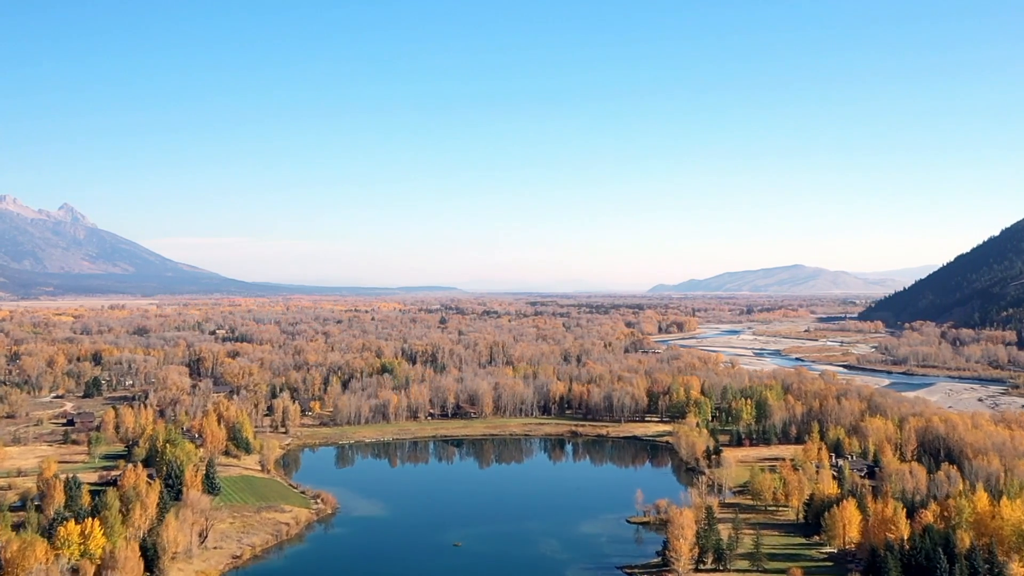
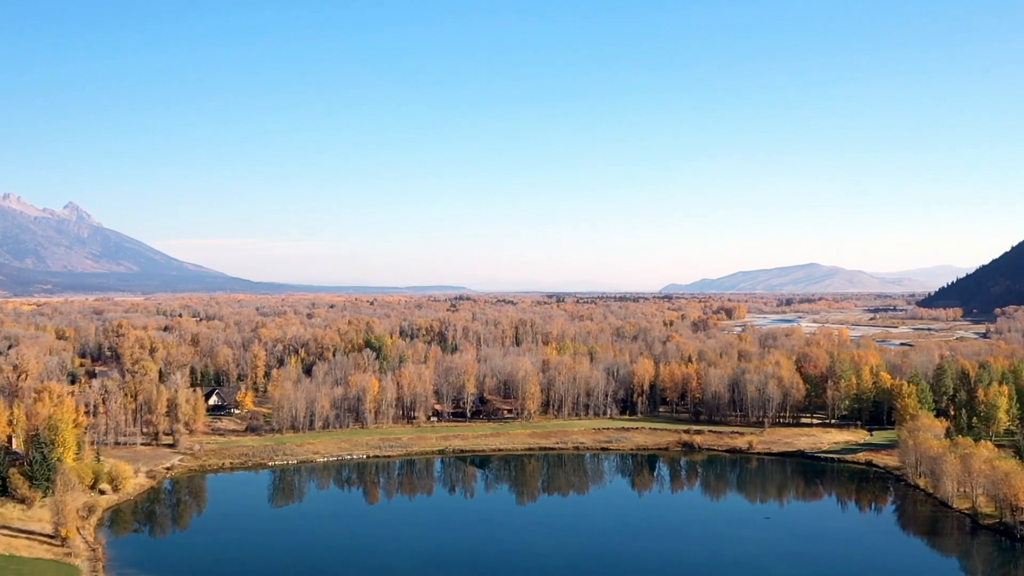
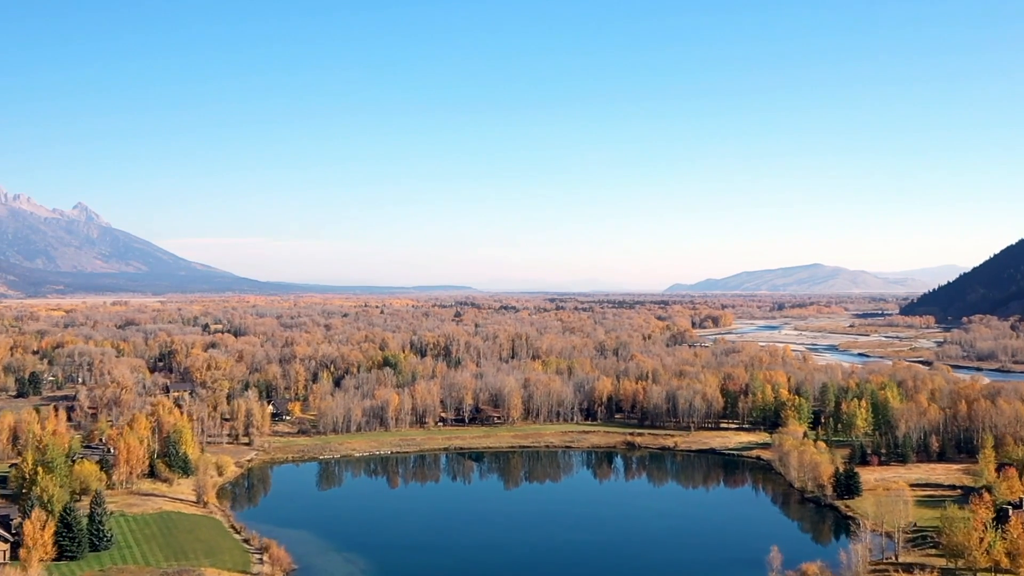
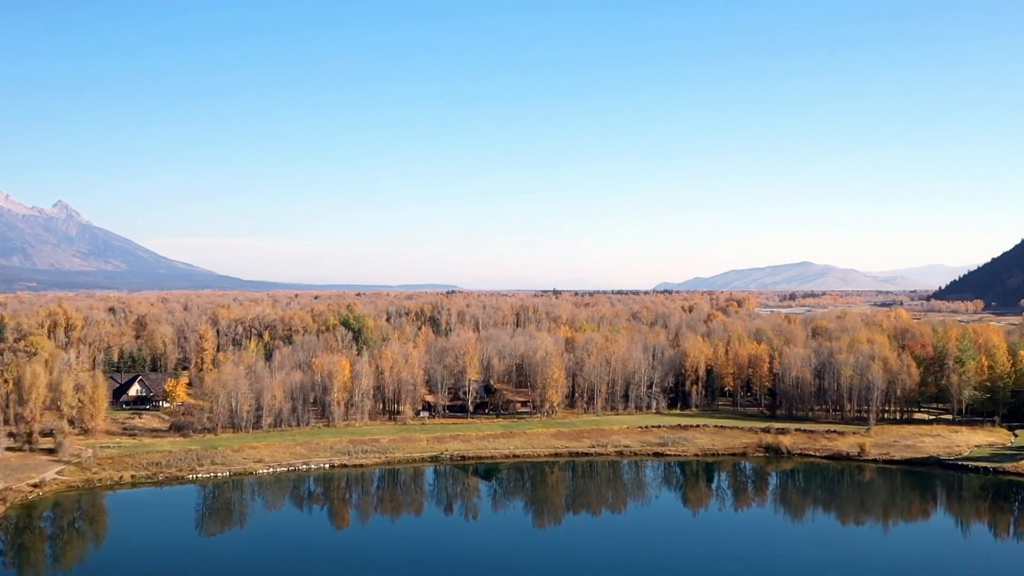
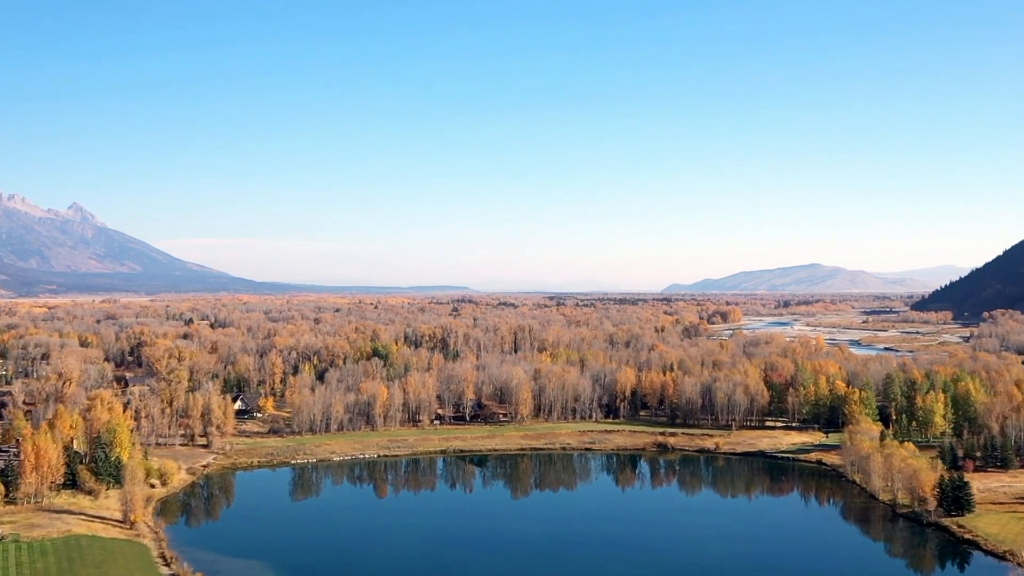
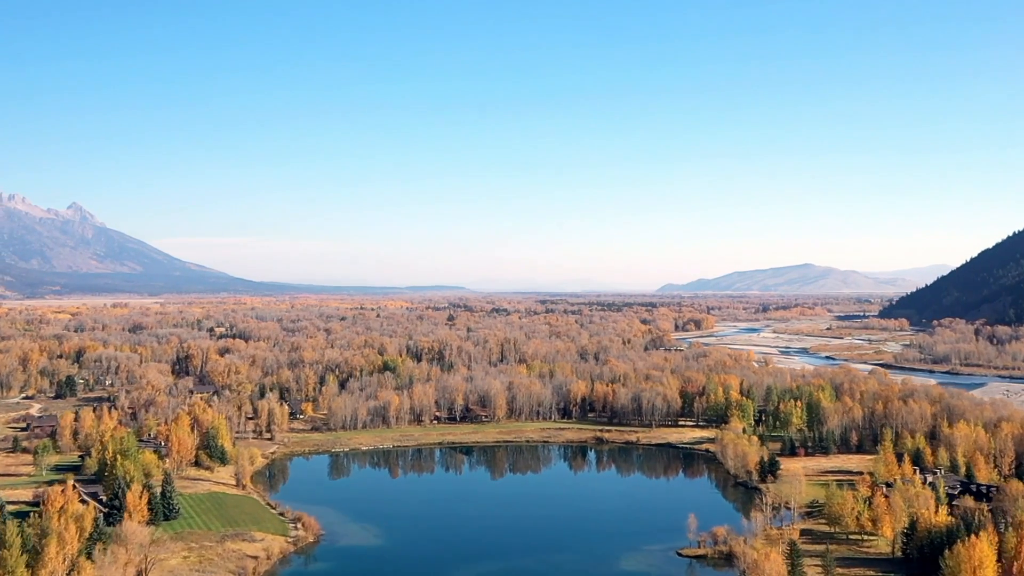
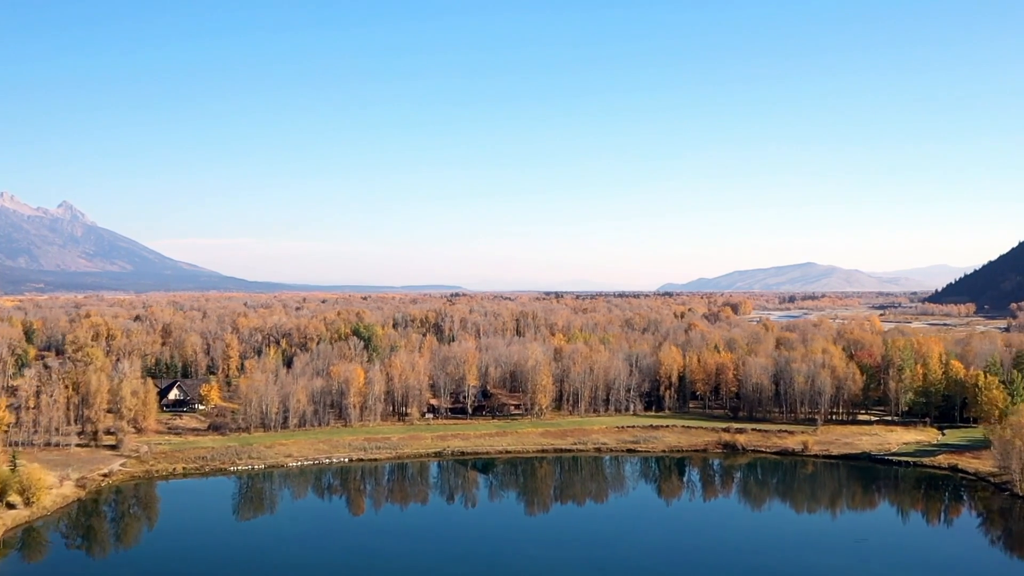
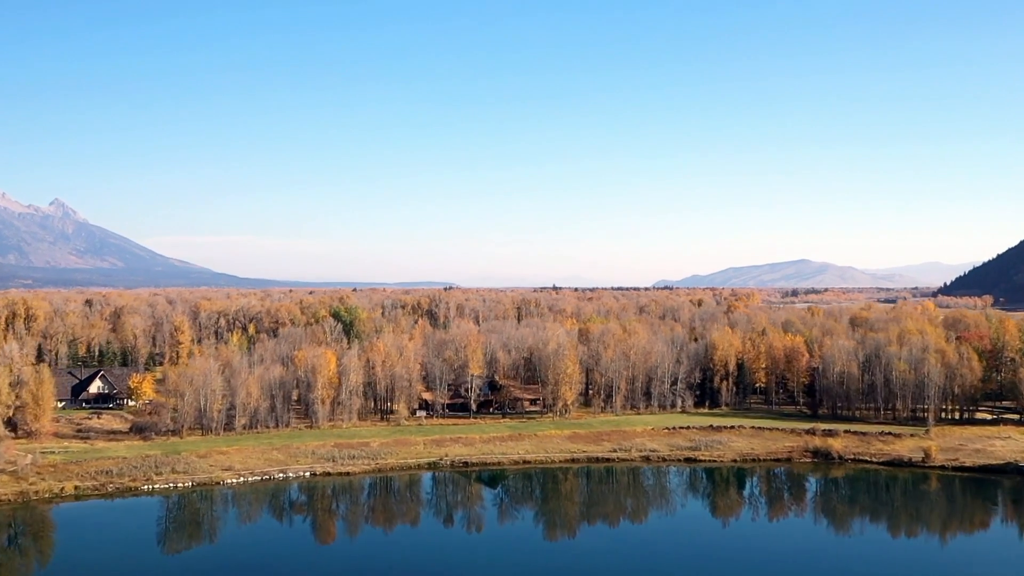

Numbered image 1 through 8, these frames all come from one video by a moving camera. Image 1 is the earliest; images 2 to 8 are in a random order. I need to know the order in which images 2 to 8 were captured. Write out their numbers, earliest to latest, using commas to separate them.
6, 3, 5, 2, 7, 4, 8
